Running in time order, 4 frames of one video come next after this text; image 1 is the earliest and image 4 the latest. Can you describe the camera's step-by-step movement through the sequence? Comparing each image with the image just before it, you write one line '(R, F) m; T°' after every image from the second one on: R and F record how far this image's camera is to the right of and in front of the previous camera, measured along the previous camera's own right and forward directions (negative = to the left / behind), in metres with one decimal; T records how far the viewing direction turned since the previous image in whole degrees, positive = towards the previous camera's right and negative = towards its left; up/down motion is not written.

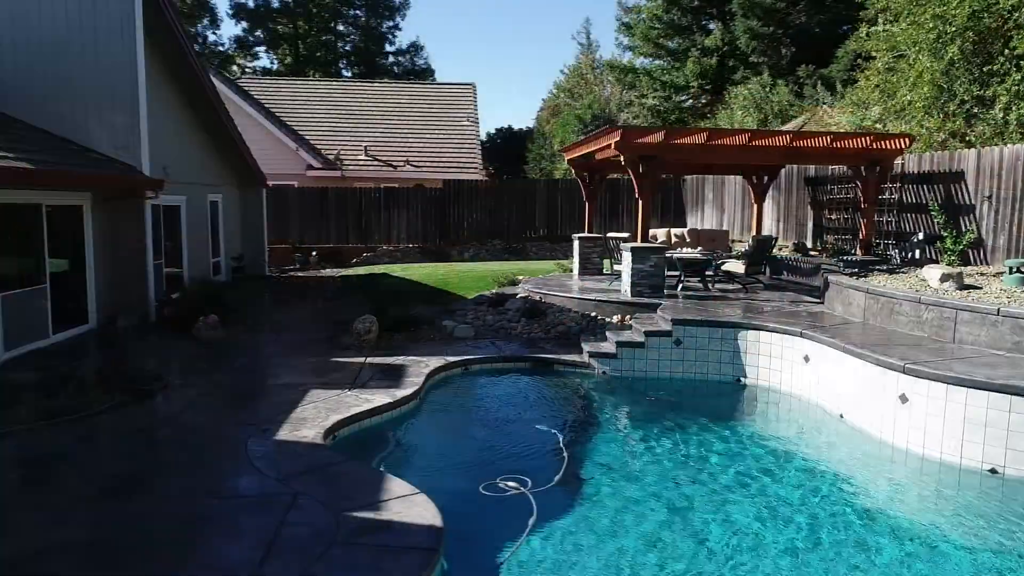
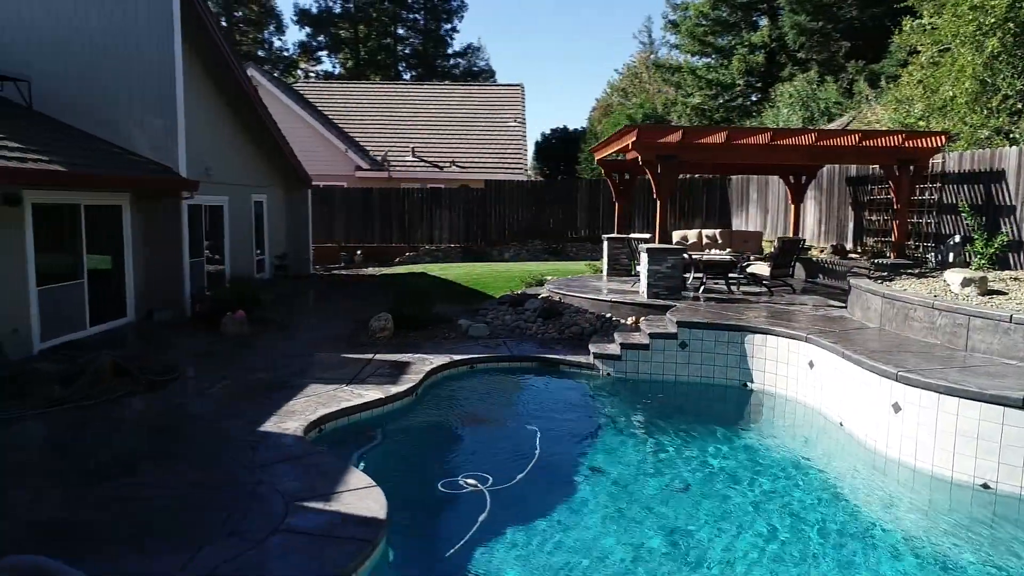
(+0.8, 0.0) m; -5°
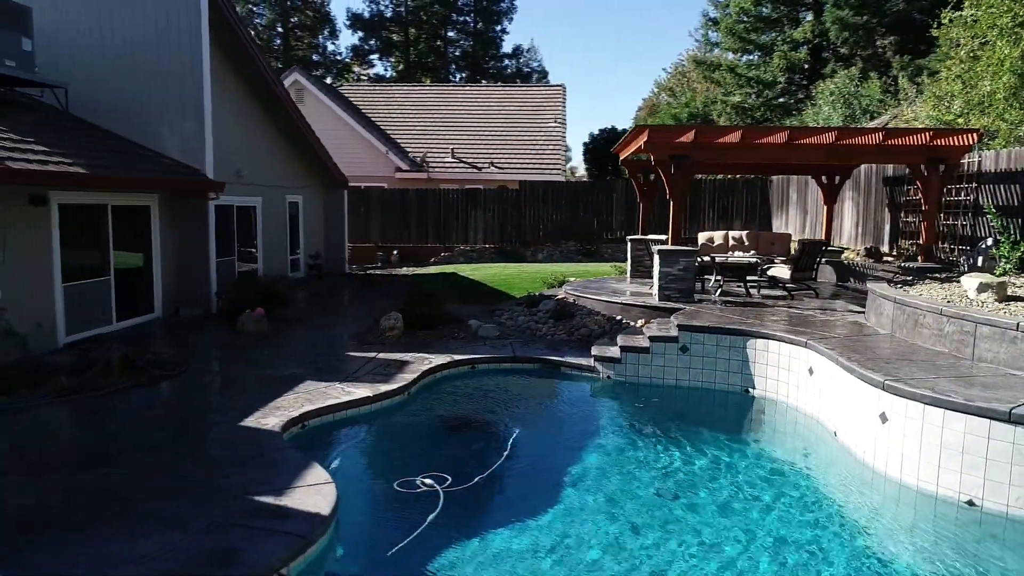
(+0.8, 0.0) m; -5°
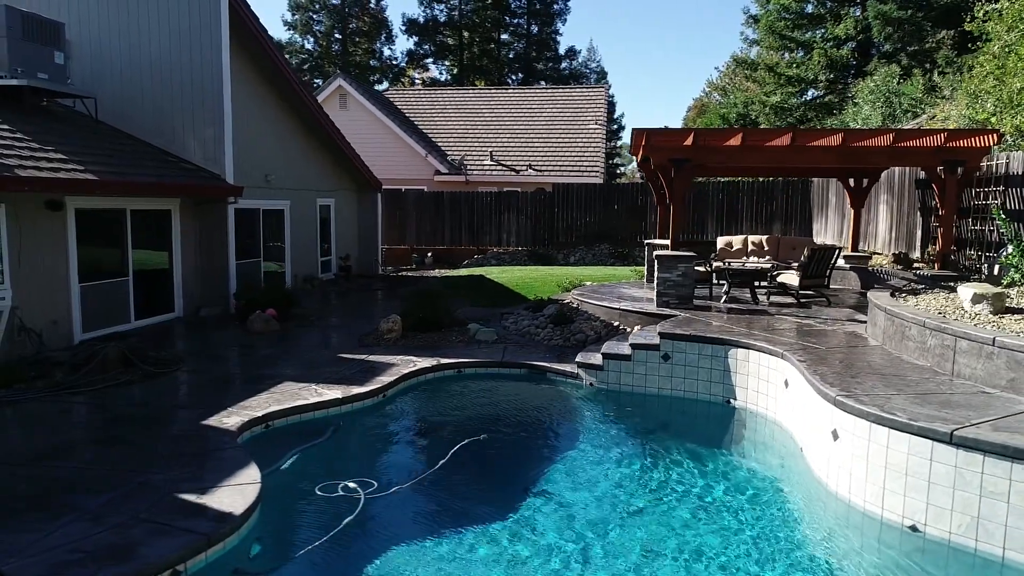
(+1.1, +0.1) m; -5°
